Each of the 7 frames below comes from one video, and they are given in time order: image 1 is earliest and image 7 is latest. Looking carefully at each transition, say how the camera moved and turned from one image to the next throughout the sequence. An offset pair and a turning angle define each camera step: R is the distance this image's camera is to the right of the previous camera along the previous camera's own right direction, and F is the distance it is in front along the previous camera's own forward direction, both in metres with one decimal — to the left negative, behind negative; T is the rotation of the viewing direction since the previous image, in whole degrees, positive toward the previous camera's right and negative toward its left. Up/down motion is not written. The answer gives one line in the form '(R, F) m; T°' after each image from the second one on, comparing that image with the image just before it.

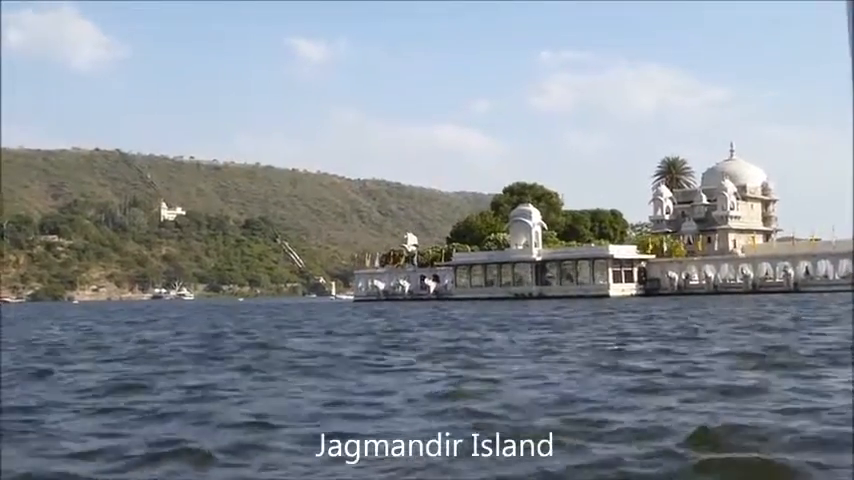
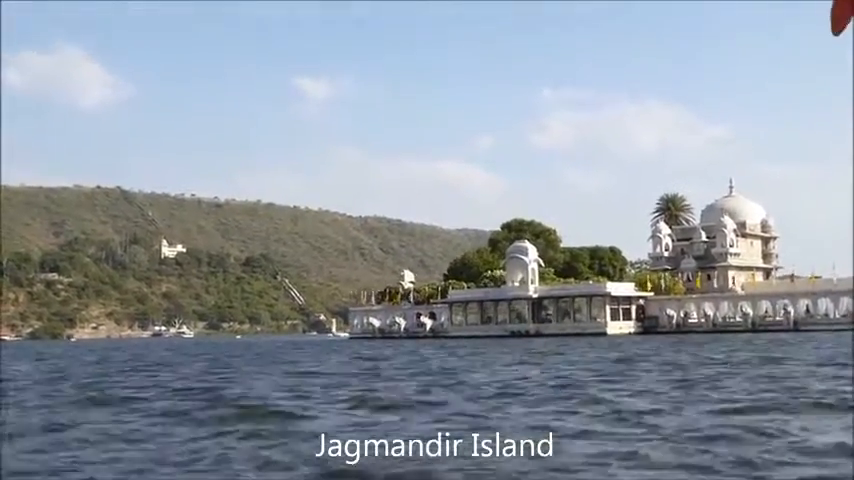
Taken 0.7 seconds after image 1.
(-0.7, -0.1) m; 0°
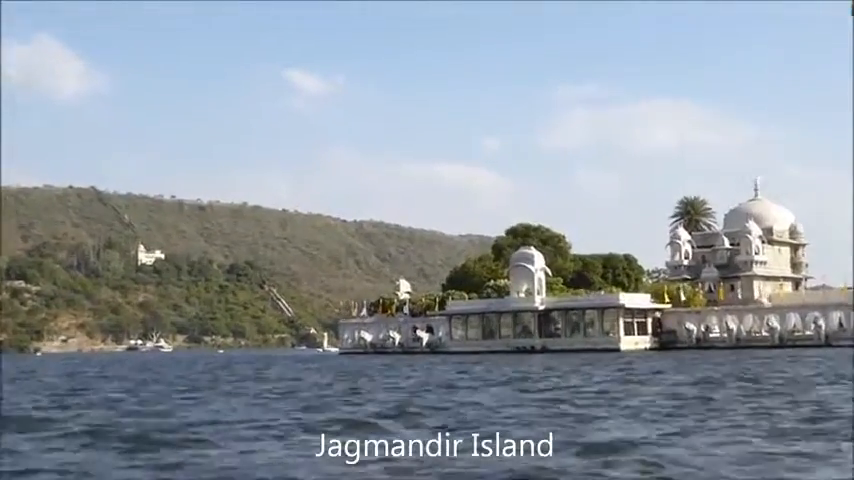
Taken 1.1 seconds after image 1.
(+0.9, +8.1) m; 0°
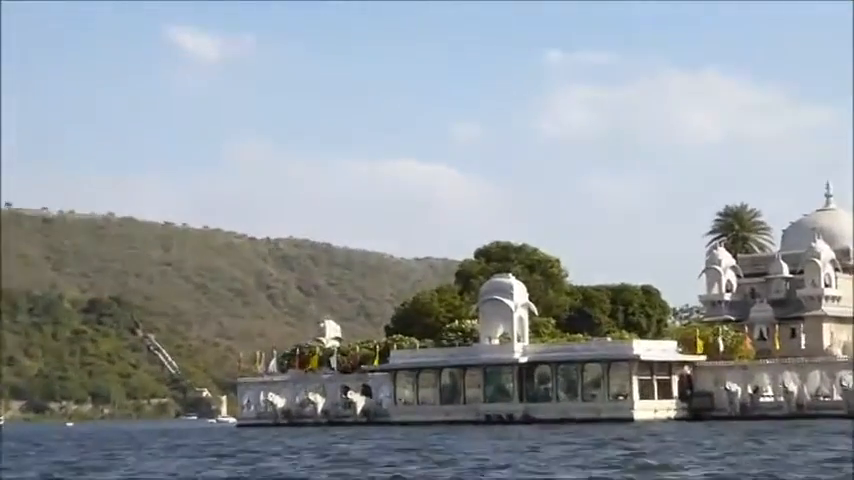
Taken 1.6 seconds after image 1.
(+3.4, +27.3) m; -1°
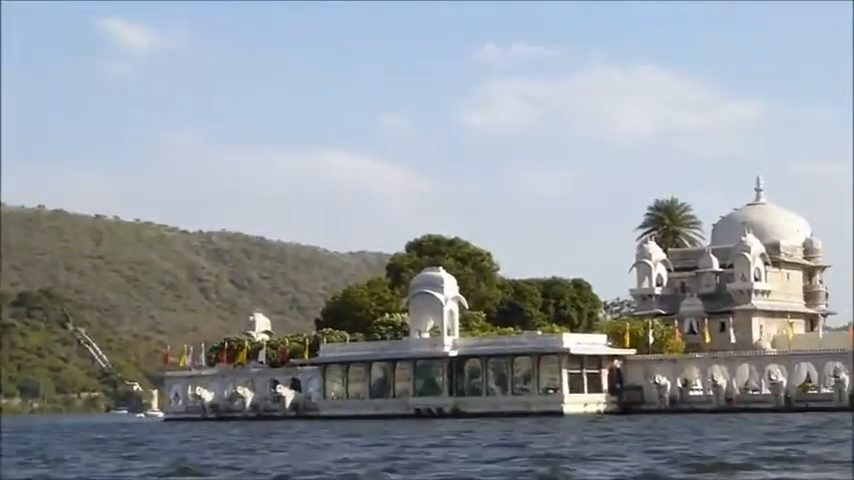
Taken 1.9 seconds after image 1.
(+1.1, +0.2) m; +2°
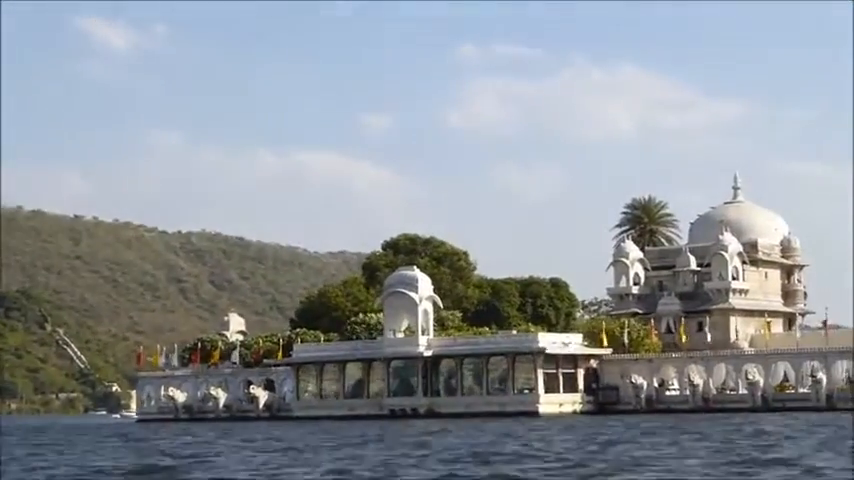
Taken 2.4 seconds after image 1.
(+1.6, +0.3) m; 0°
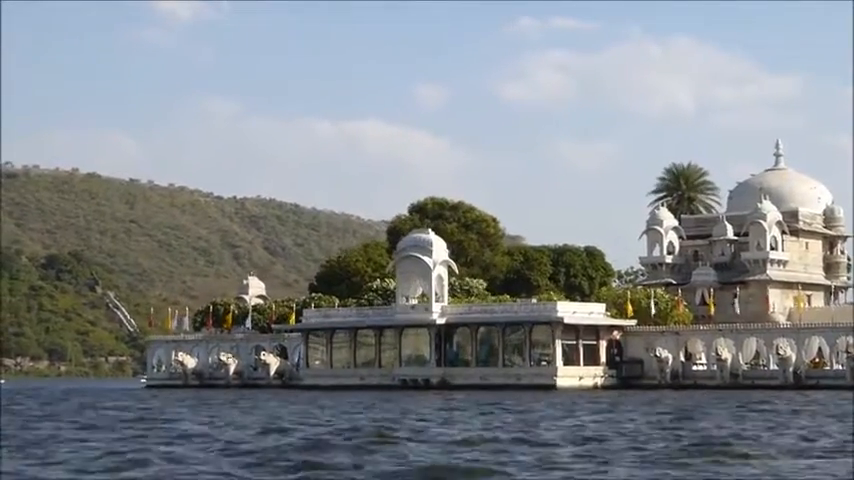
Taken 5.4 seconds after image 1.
(+8.5, +2.4) m; -8°
